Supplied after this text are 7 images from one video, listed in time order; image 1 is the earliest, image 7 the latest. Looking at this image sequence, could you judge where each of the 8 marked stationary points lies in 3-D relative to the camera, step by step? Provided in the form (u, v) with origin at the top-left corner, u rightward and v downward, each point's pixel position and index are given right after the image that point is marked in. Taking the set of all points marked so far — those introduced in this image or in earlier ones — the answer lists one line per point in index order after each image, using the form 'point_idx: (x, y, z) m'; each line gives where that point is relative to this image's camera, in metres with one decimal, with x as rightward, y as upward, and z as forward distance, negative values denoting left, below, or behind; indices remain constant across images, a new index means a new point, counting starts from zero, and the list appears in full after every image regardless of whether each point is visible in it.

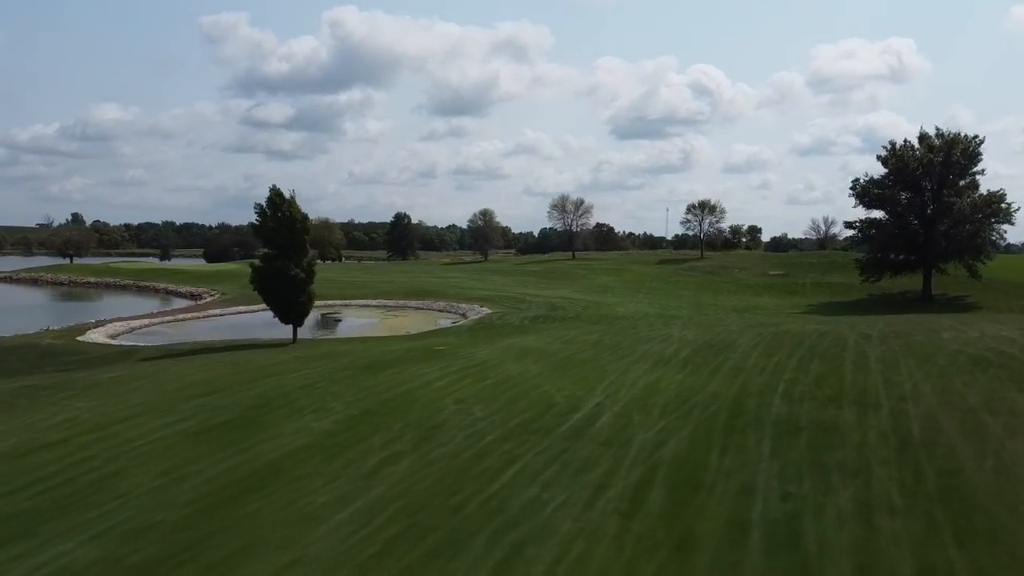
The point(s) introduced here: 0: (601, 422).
0: (+1.3, -1.9, +11.6) m
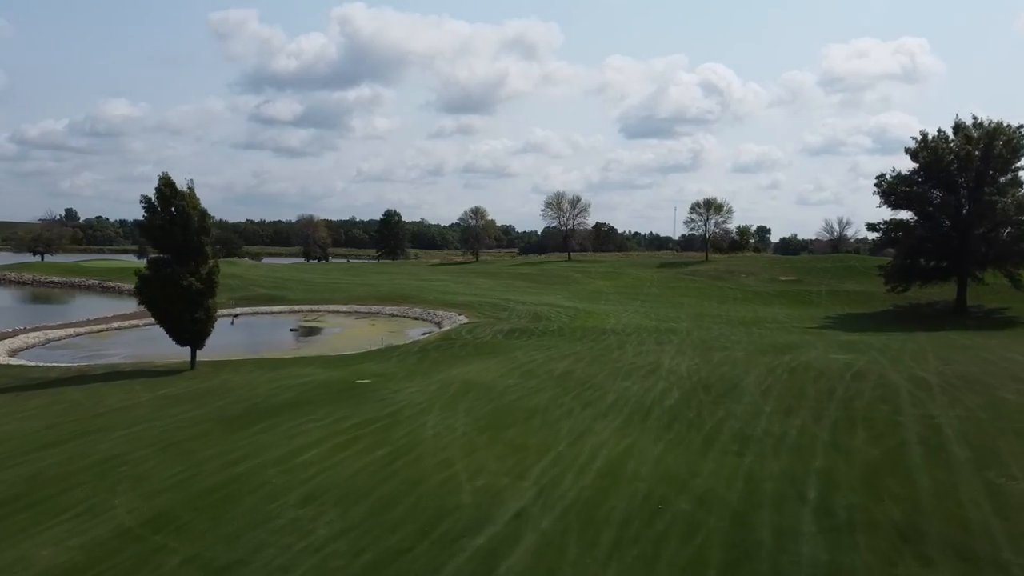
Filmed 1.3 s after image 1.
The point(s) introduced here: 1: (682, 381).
0: (0.0, -2.3, +6.8) m
1: (+3.3, -1.8, +15.8) m
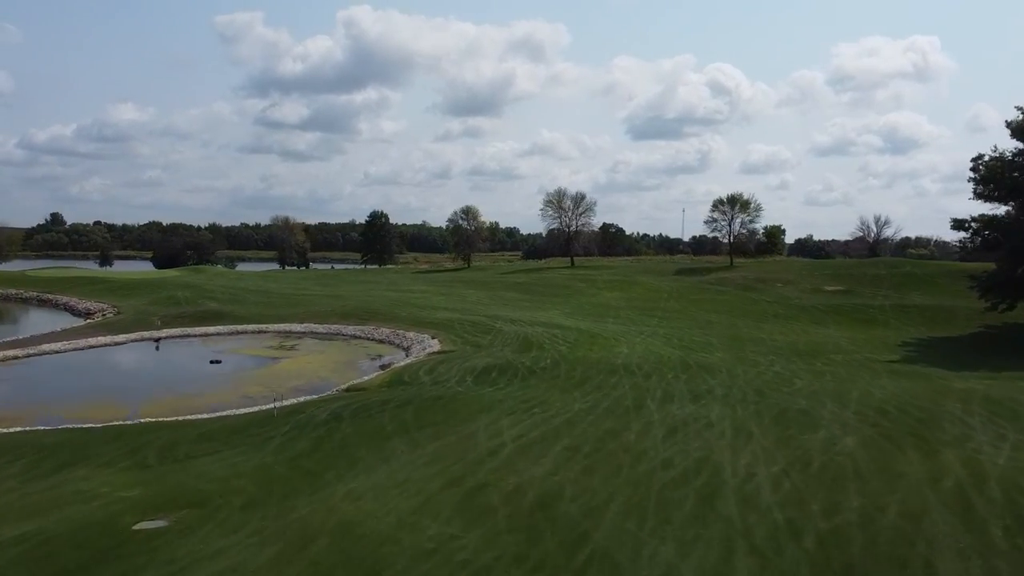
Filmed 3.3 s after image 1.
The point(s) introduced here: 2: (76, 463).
0: (-0.9, -2.9, -1.7) m
1: (+2.5, -2.4, +7.3) m
2: (-6.6, -2.6, +12.3) m
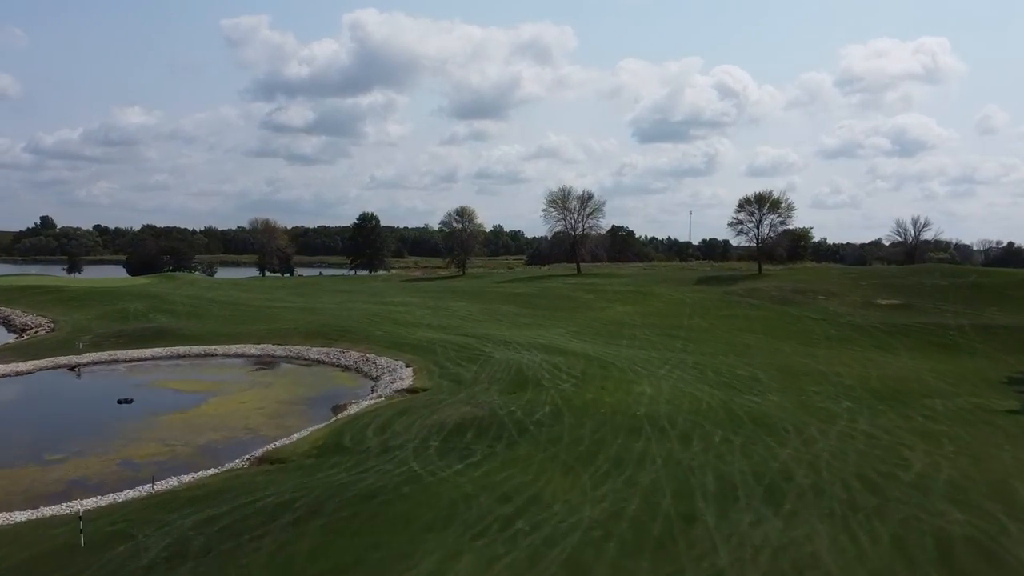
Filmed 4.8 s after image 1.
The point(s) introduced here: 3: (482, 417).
0: (-1.5, -3.3, -8.1) m
1: (+2.0, -2.9, +0.9) m
2: (-7.1, -3.1, +5.9) m
3: (-0.6, -2.8, +17.6) m
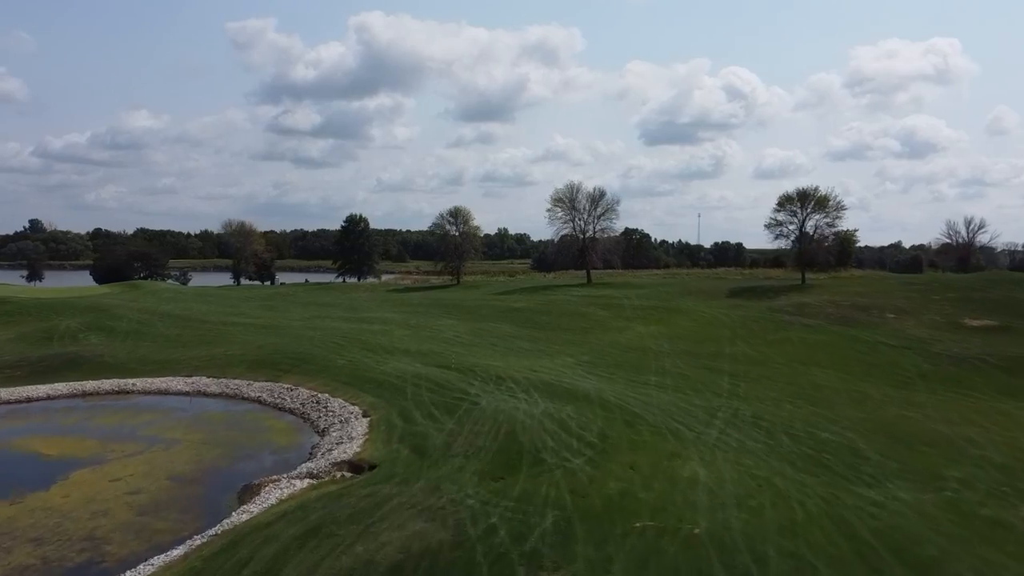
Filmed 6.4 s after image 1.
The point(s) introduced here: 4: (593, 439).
0: (-2.0, -3.8, -15.2) m
1: (+1.6, -3.3, -6.2) m
2: (-7.4, -3.6, -1.1) m
3: (-0.9, -3.3, +10.5) m
4: (+1.6, -3.1, +16.6) m
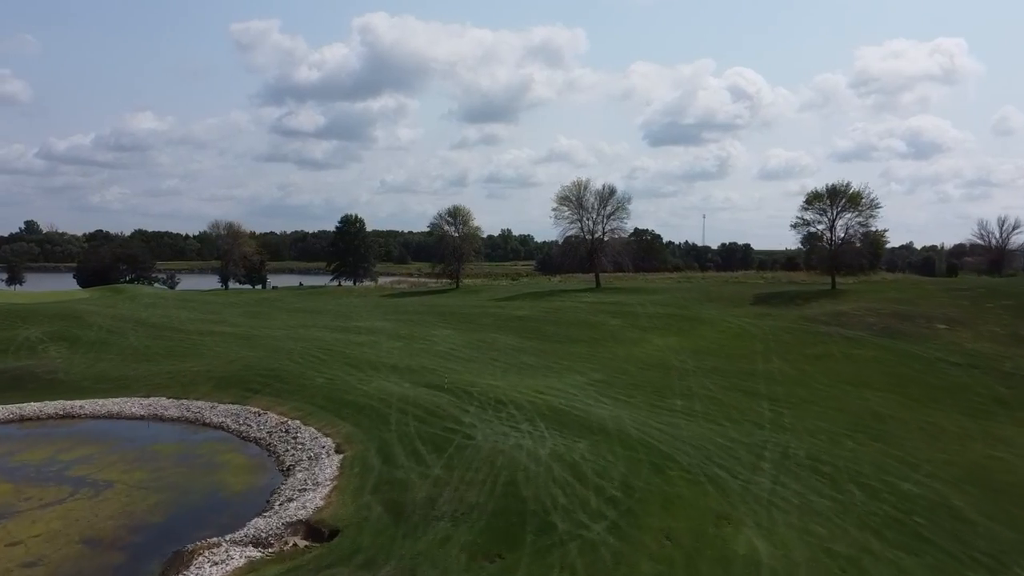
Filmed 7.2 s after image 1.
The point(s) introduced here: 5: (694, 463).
0: (-2.1, -3.9, -18.6) m
1: (+1.5, -3.5, -9.7) m
2: (-7.5, -3.8, -4.5) m
3: (-0.9, -3.6, +7.1) m
4: (+1.6, -3.3, +13.2) m
5: (+3.4, -3.2, +15.1) m
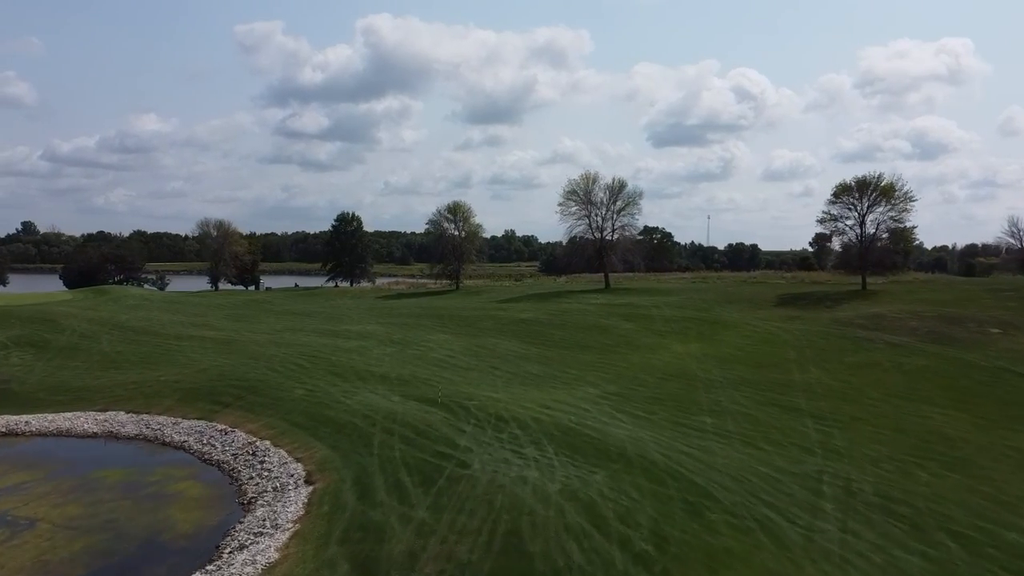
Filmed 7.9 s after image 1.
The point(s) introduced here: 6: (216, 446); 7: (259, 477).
0: (-2.2, -3.9, -21.4) m
1: (+1.4, -3.5, -12.5) m
2: (-7.6, -3.8, -7.3) m
3: (-0.9, -3.5, +4.3) m
4: (+1.7, -3.3, +10.4) m
5: (+3.4, -3.2, +12.3) m
6: (-6.7, -3.6, +18.5) m
7: (-5.0, -3.6, +16.1) m
